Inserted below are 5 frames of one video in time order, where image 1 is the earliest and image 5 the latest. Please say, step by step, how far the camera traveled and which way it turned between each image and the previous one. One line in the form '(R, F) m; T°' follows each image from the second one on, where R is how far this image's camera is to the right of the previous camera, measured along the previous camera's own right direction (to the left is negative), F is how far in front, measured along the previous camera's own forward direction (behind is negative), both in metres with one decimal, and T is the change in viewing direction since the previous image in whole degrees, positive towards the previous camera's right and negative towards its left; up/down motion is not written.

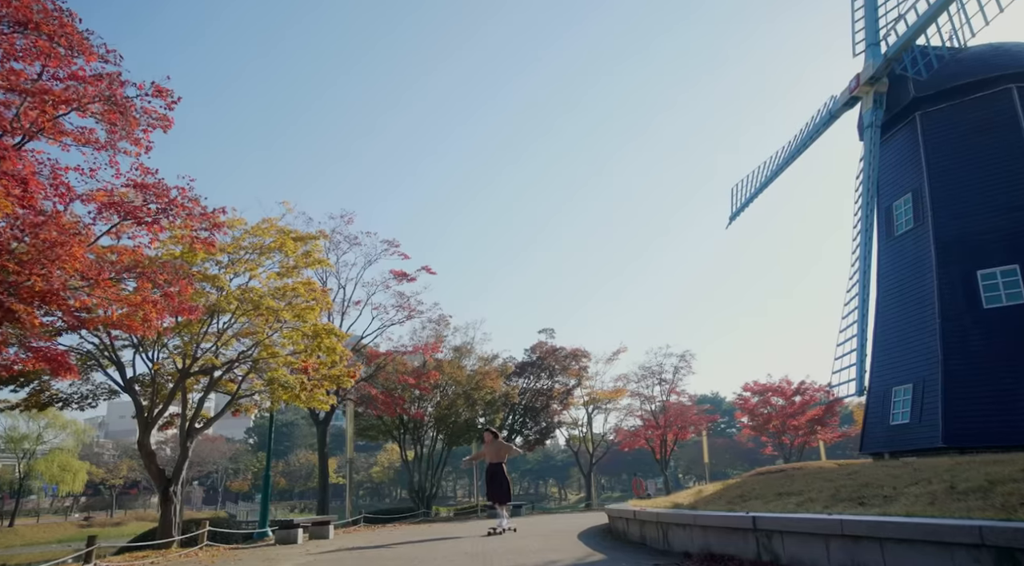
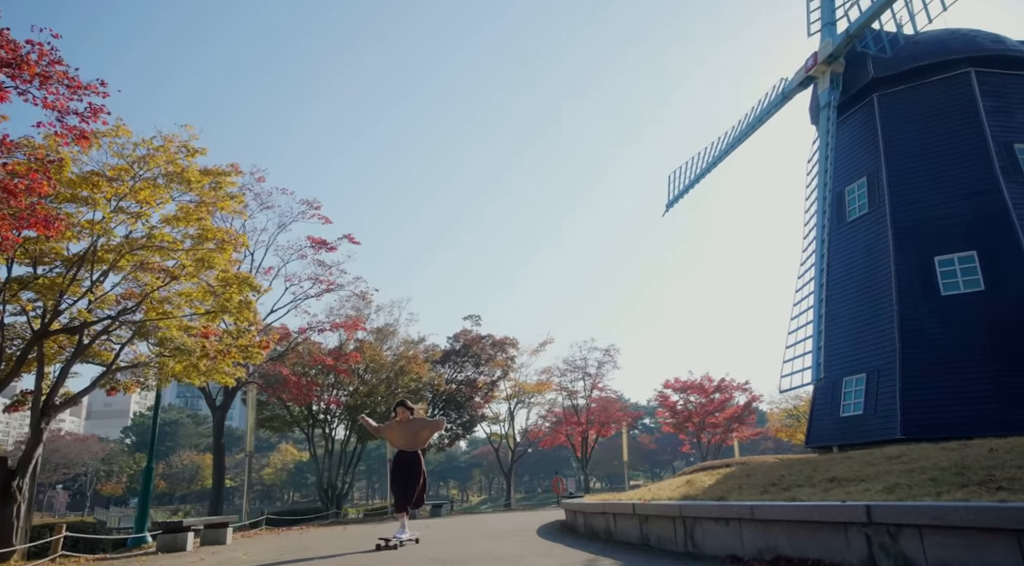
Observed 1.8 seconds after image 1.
(-0.7, +1.8) m; +8°
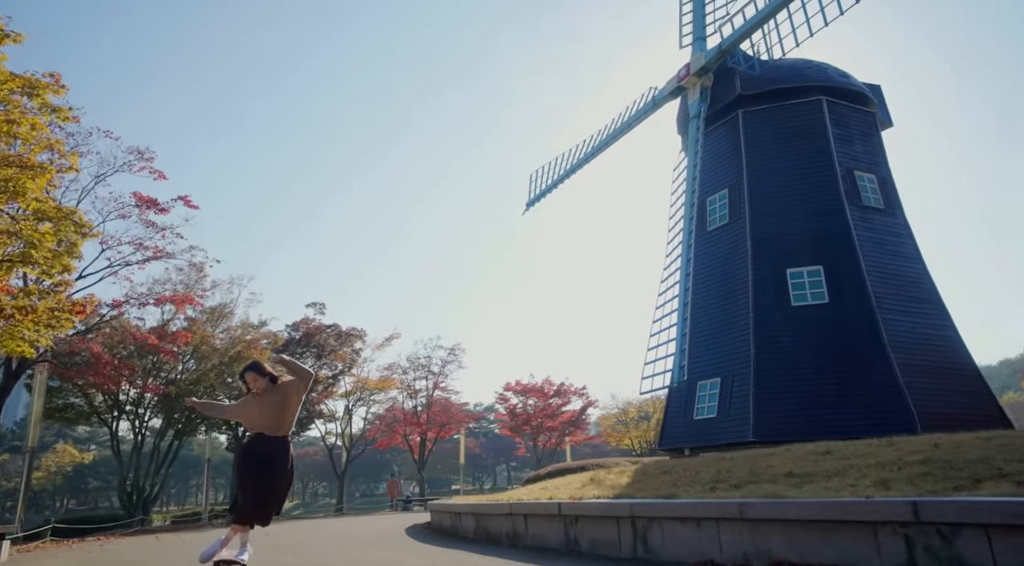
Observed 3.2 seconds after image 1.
(-0.8, +1.1) m; +14°
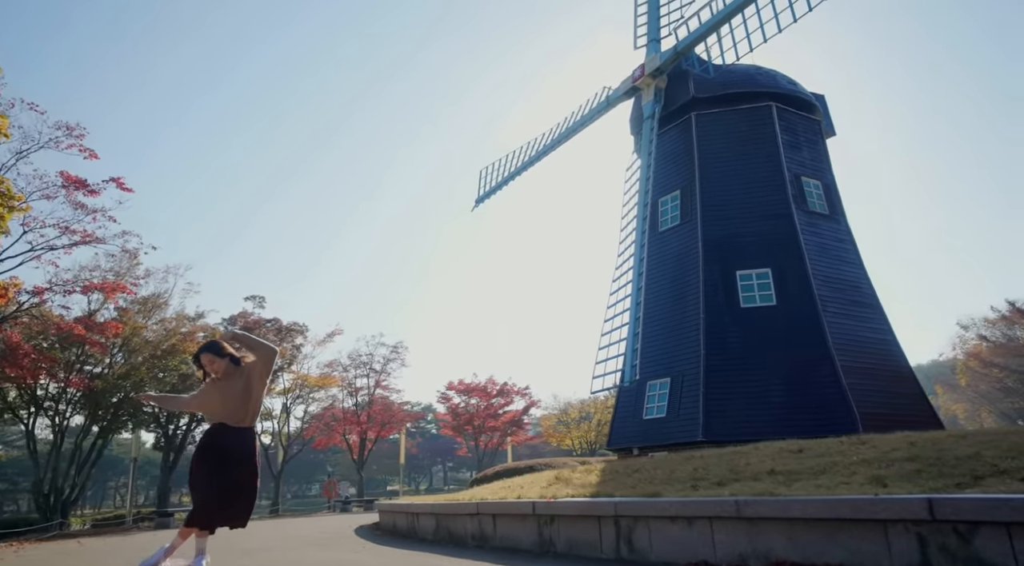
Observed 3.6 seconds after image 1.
(-0.3, +0.3) m; +5°
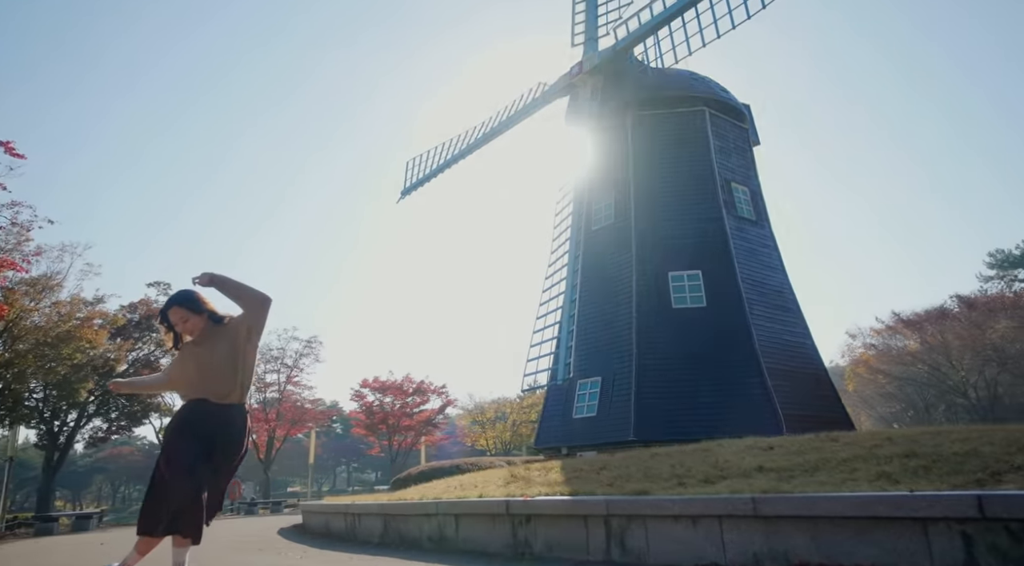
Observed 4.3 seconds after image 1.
(-0.5, +0.5) m; +8°
